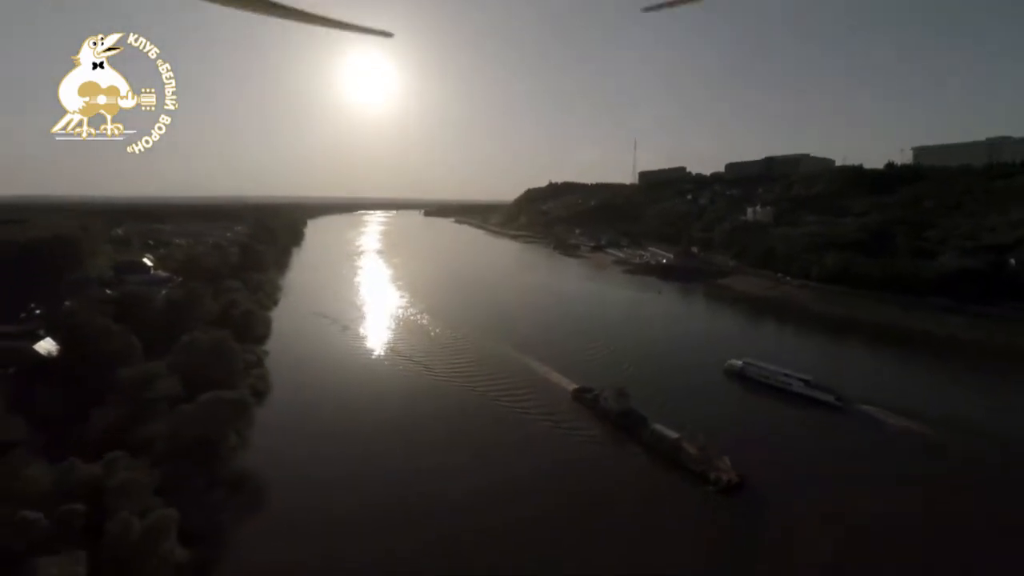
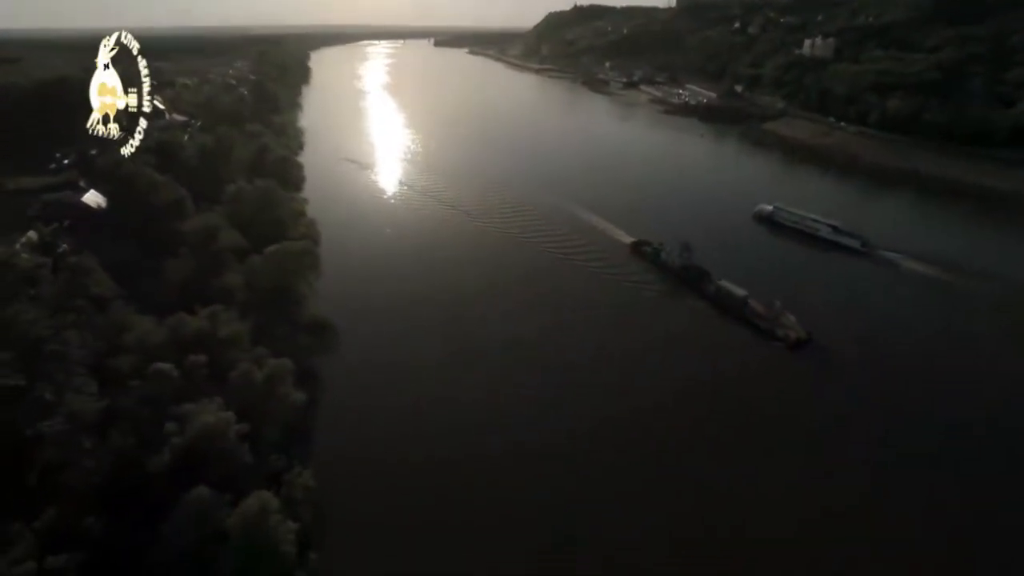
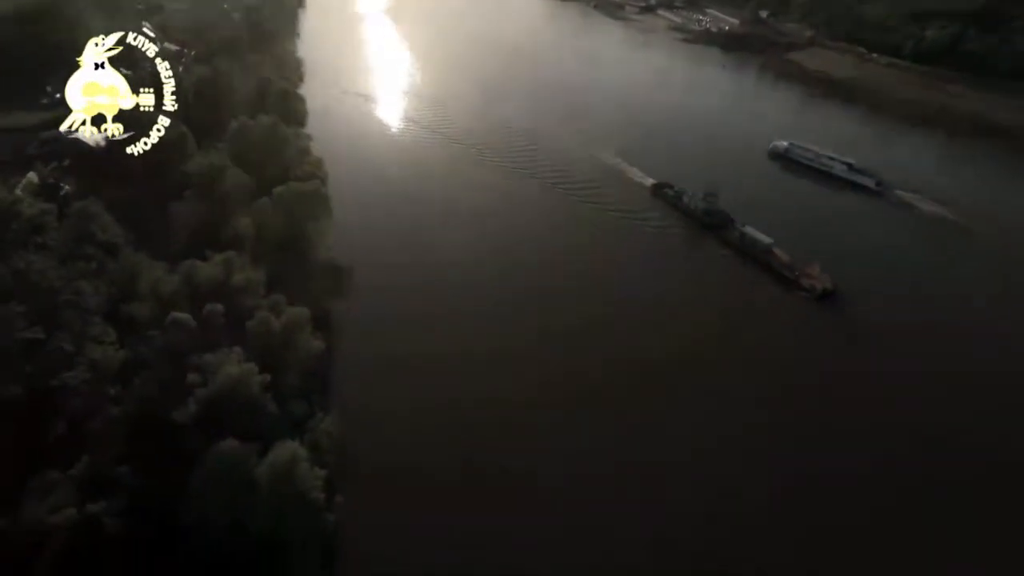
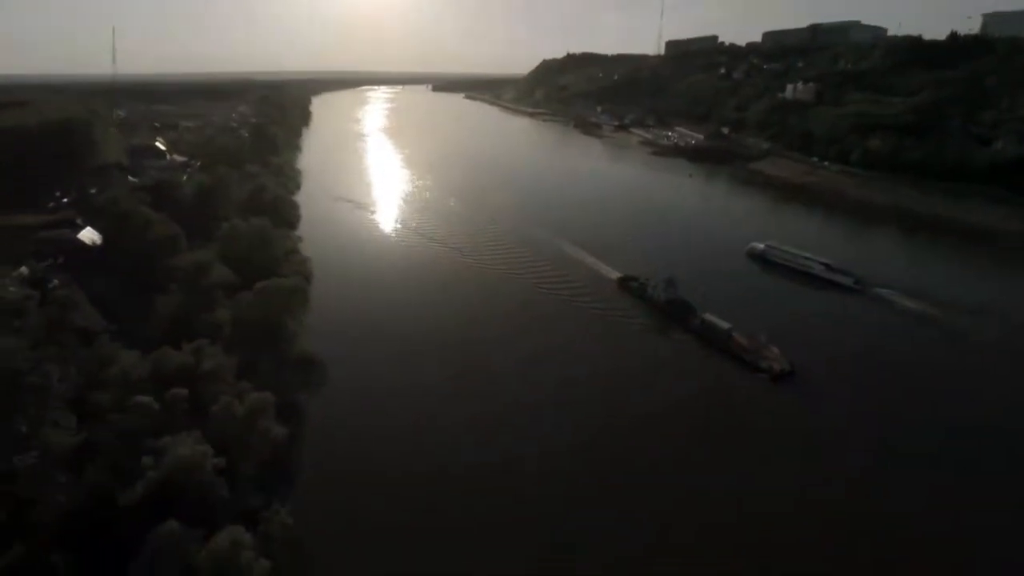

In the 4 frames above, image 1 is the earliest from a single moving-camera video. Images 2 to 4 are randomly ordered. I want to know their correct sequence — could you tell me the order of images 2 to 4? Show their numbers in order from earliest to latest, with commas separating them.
4, 2, 3
